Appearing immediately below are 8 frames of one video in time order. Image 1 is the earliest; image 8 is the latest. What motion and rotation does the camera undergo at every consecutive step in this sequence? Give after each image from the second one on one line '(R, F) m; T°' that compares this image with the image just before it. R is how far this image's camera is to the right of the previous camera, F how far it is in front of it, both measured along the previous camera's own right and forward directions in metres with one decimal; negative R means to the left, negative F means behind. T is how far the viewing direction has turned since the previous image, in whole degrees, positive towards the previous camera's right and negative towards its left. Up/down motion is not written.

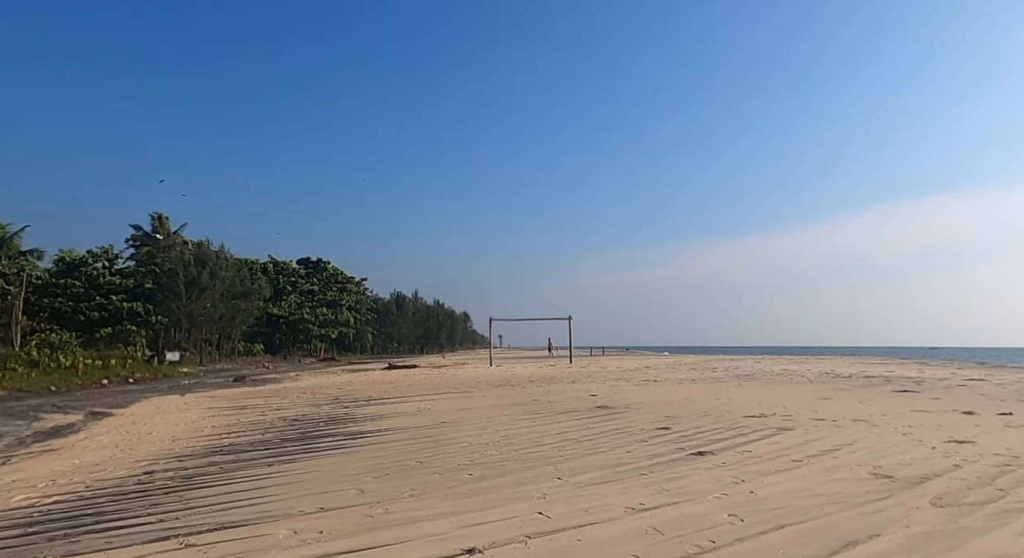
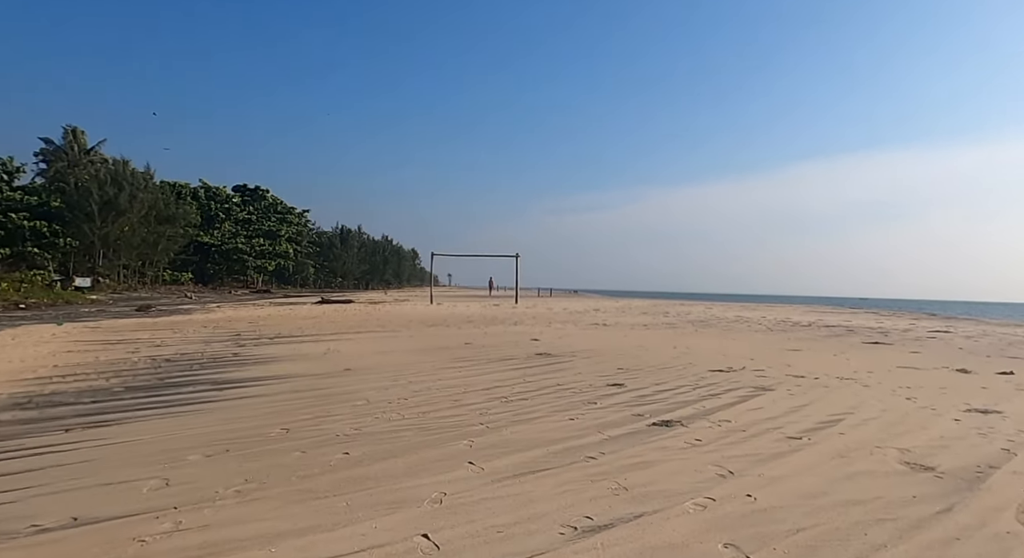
(+0.3, +2.0) m; +5°
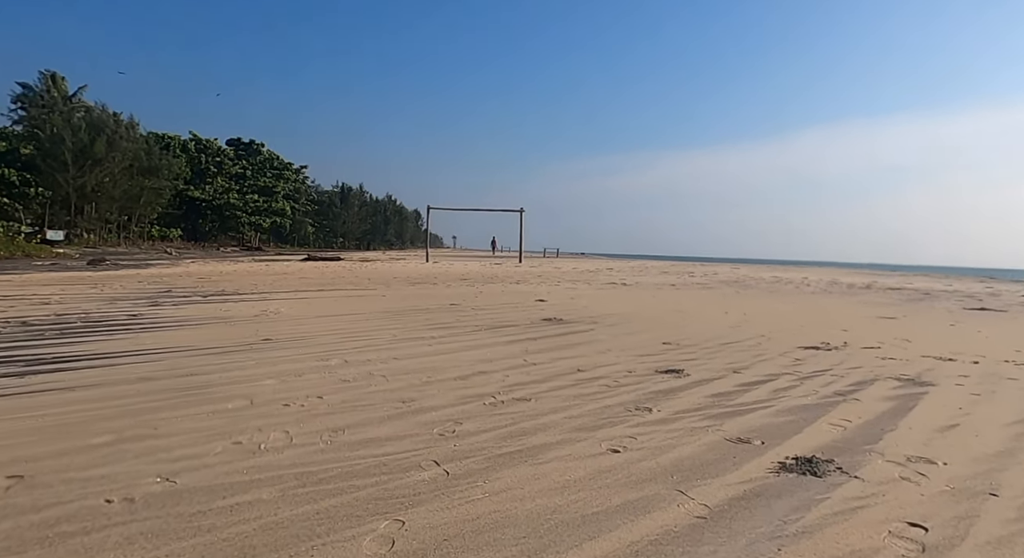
(+0.1, +2.7) m; 0°
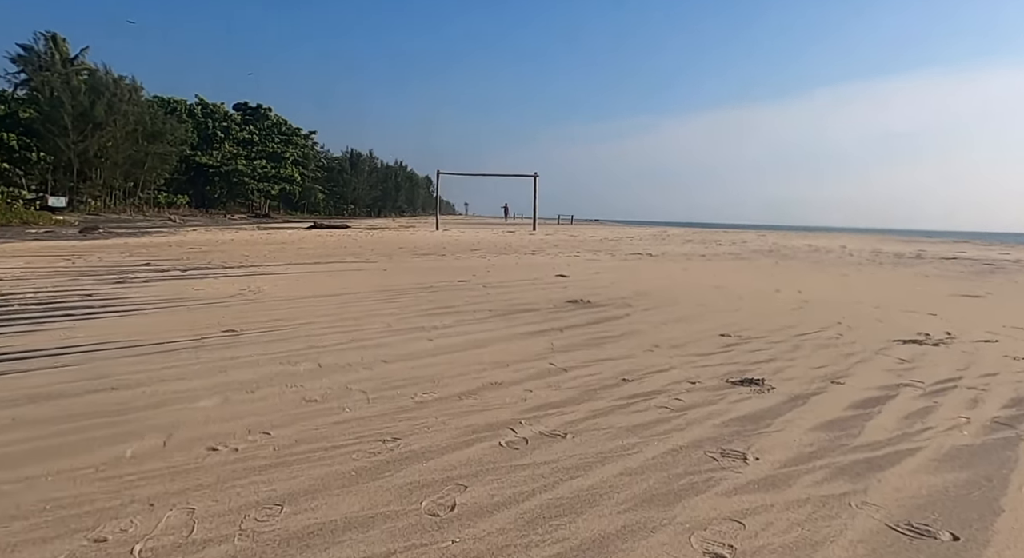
(-0.1, +1.2) m; -1°
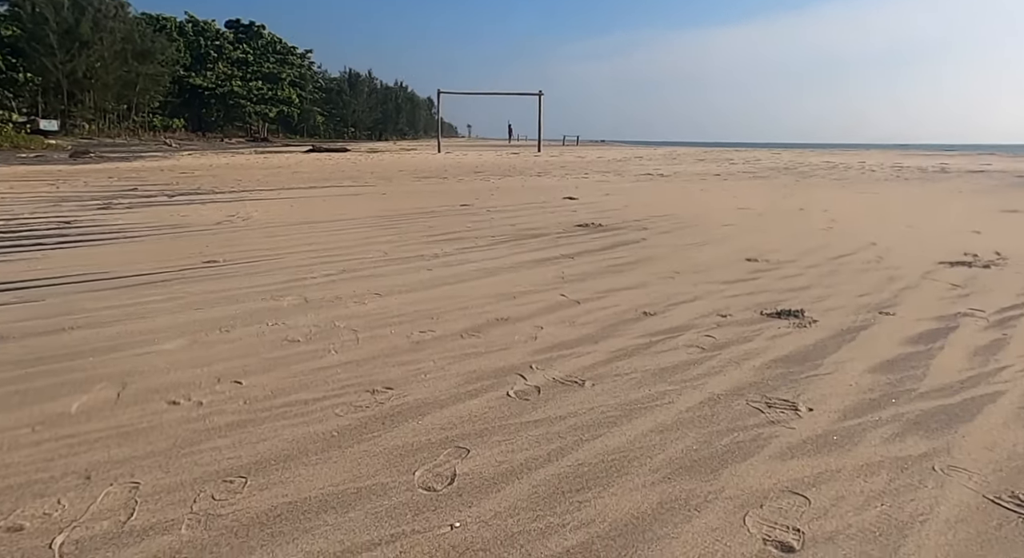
(0.0, +0.4) m; -1°
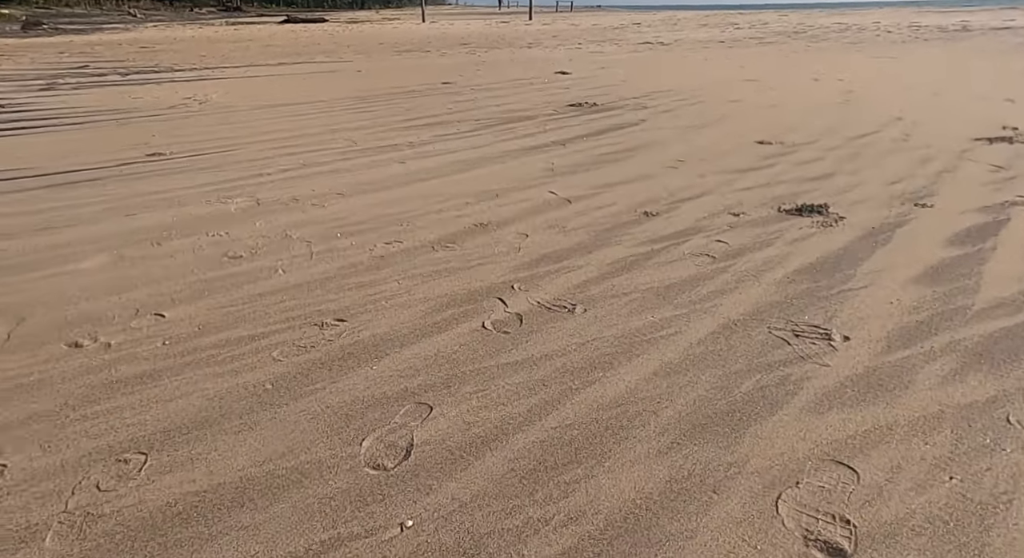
(+0.1, +0.4) m; 0°
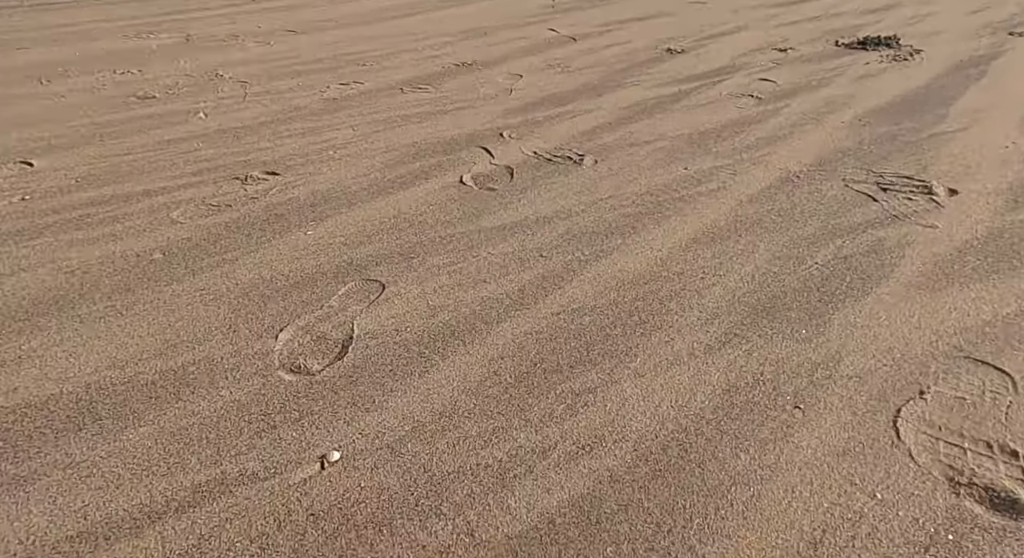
(0.0, +0.4) m; 0°
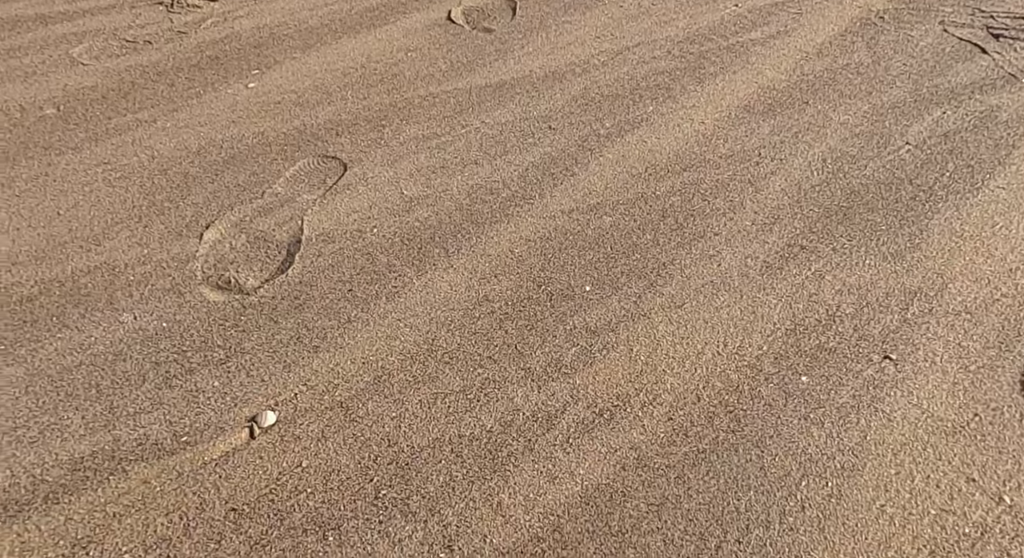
(0.0, +0.2) m; 0°
